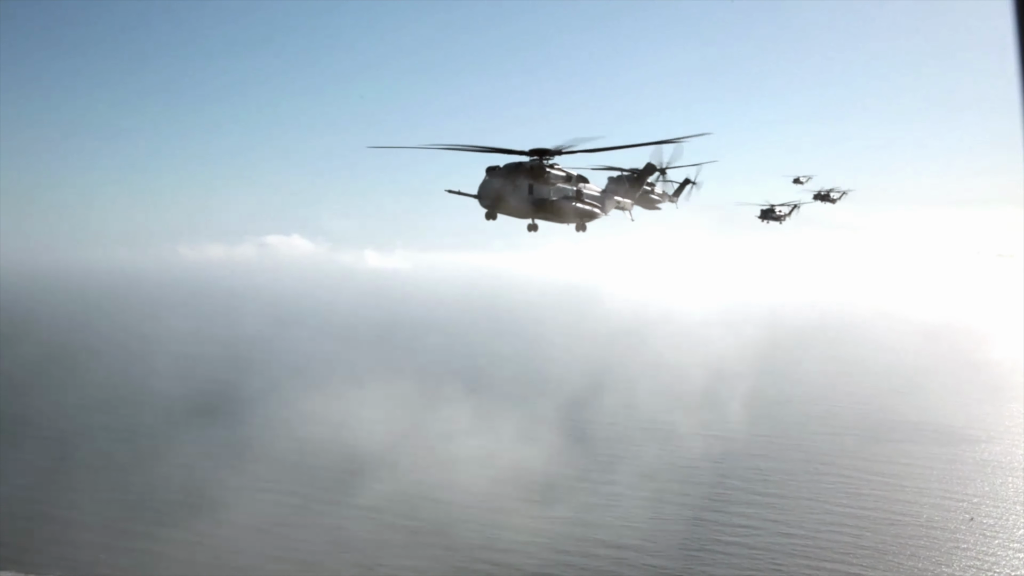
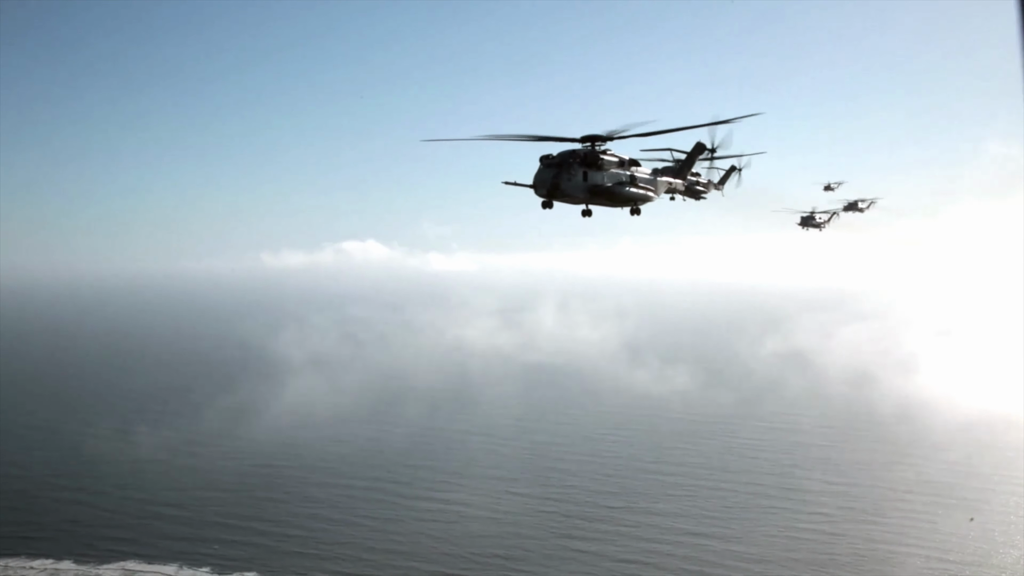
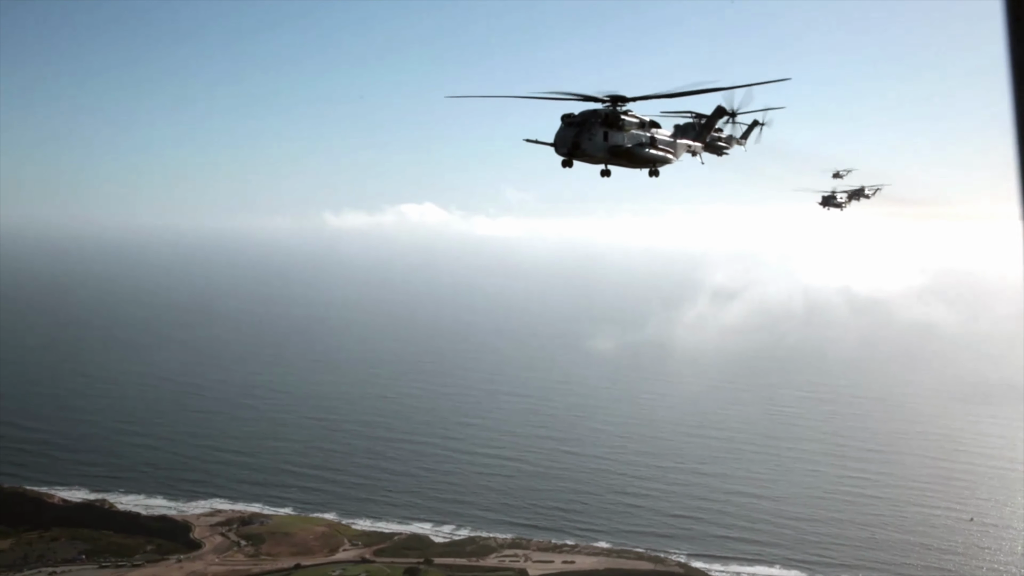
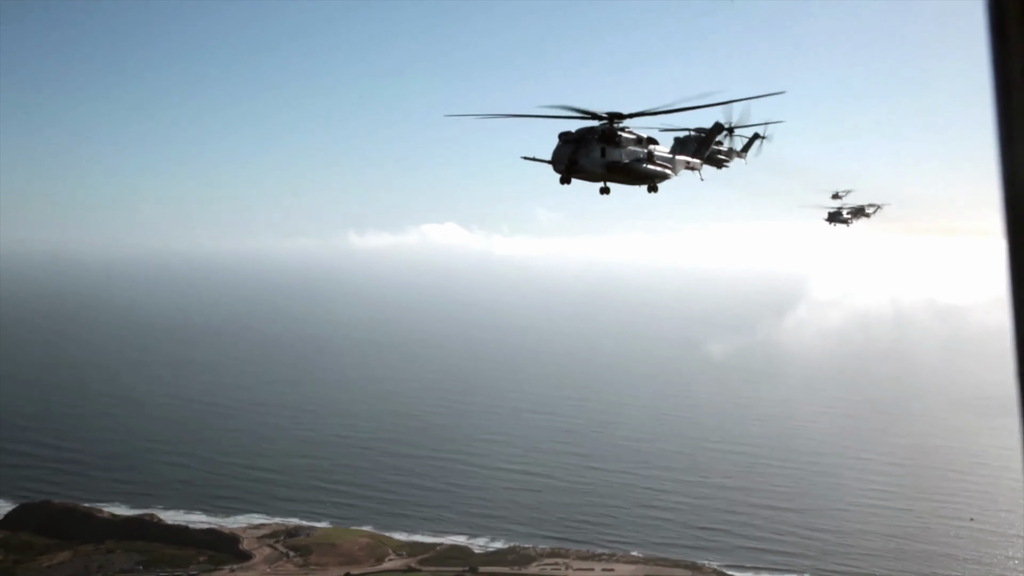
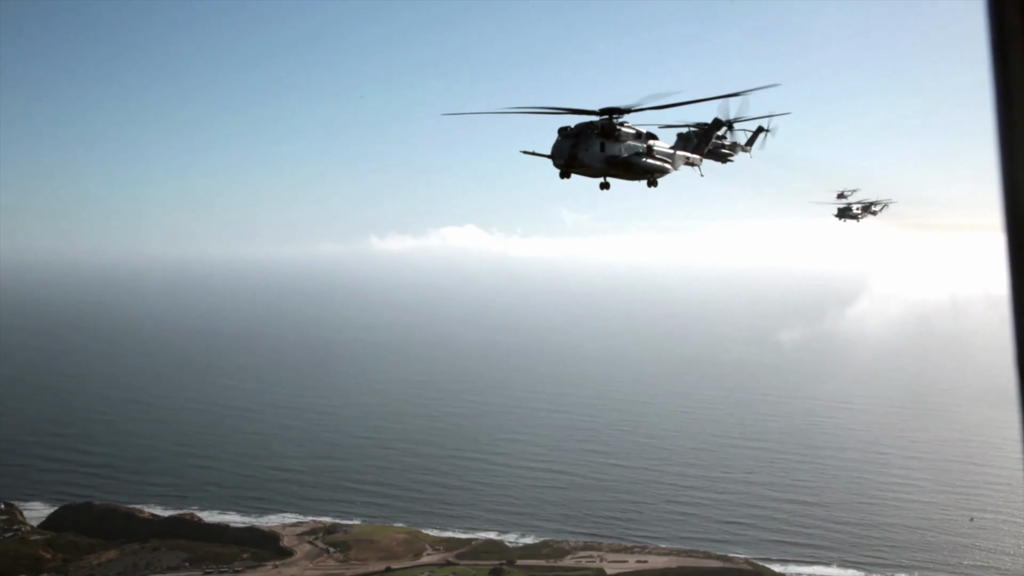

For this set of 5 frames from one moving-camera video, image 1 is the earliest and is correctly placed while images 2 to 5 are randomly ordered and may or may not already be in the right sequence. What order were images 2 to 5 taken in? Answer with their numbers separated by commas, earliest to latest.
2, 3, 4, 5
